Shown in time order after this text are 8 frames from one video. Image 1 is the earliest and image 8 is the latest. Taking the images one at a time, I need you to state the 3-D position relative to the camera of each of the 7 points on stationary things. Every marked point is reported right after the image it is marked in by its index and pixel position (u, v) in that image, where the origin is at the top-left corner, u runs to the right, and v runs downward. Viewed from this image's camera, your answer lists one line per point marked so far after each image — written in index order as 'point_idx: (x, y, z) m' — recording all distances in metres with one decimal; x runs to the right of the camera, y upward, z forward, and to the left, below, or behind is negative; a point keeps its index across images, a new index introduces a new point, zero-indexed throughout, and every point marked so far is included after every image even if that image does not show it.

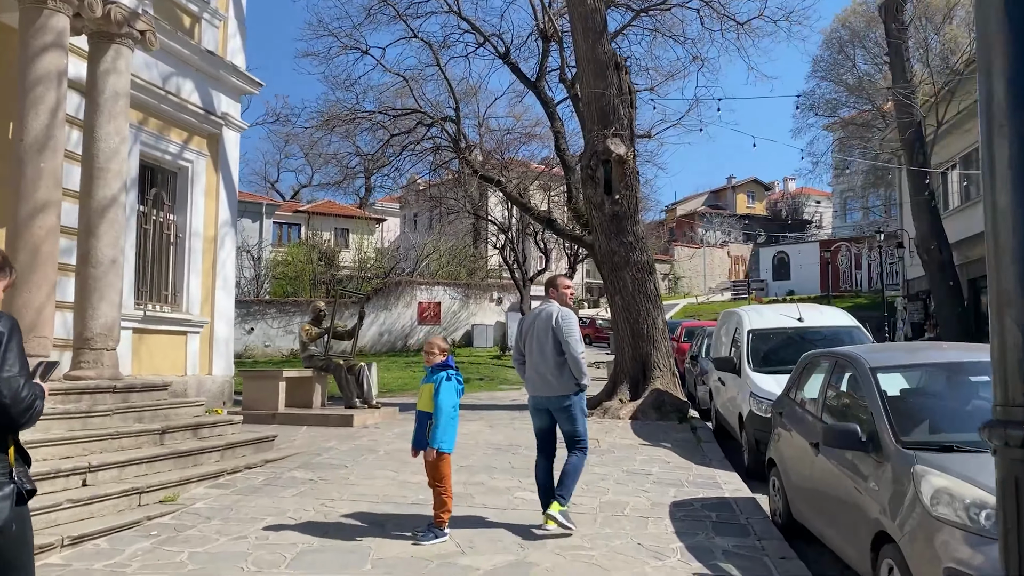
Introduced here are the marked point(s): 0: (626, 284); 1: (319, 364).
0: (+1.6, +0.1, +11.3) m
1: (-2.4, -1.0, +10.3) m
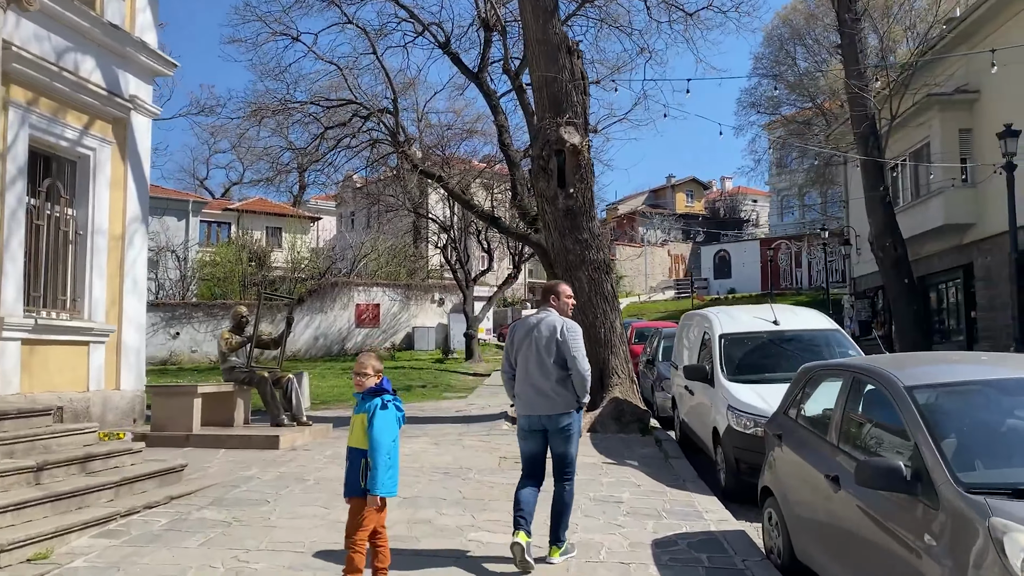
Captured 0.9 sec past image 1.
0: (+0.9, +0.1, +10.5) m
1: (-3.0, -1.0, +9.2) m
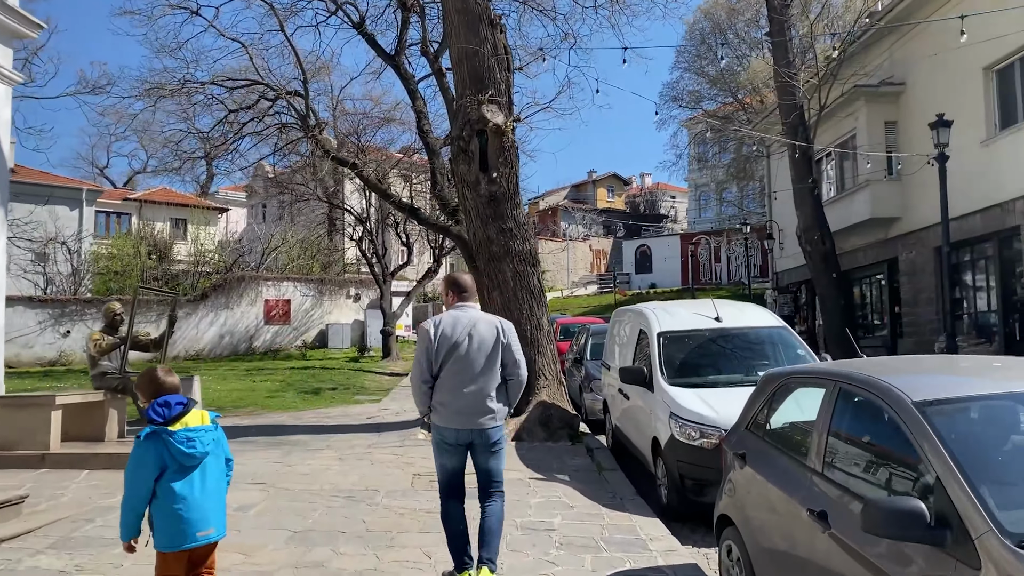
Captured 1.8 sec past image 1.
0: (-0.1, +0.1, +9.6) m
1: (-3.8, -0.9, +7.9) m
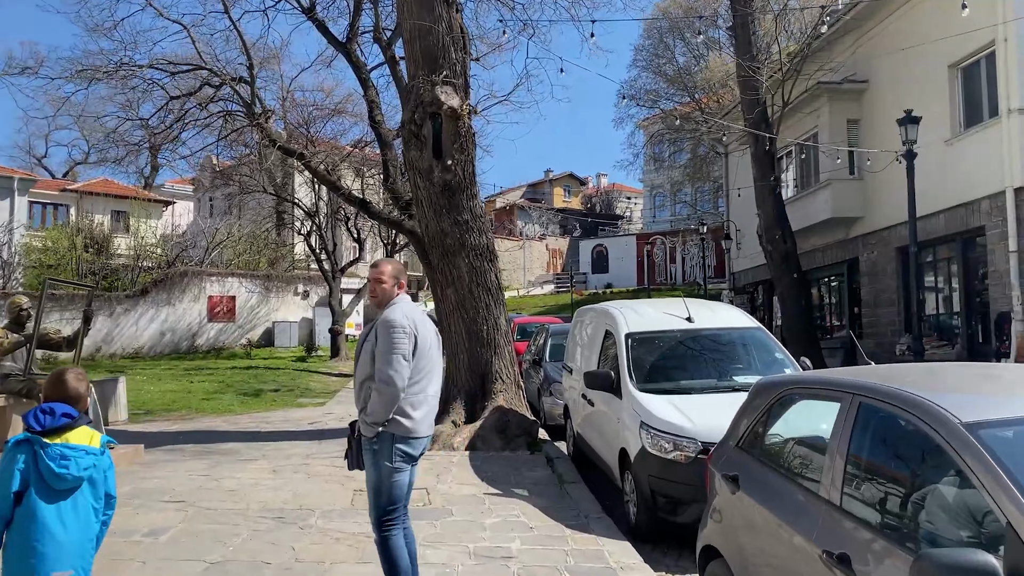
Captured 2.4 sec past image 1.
0: (-0.6, +0.2, +8.9) m
1: (-4.2, -0.8, +7.1) m
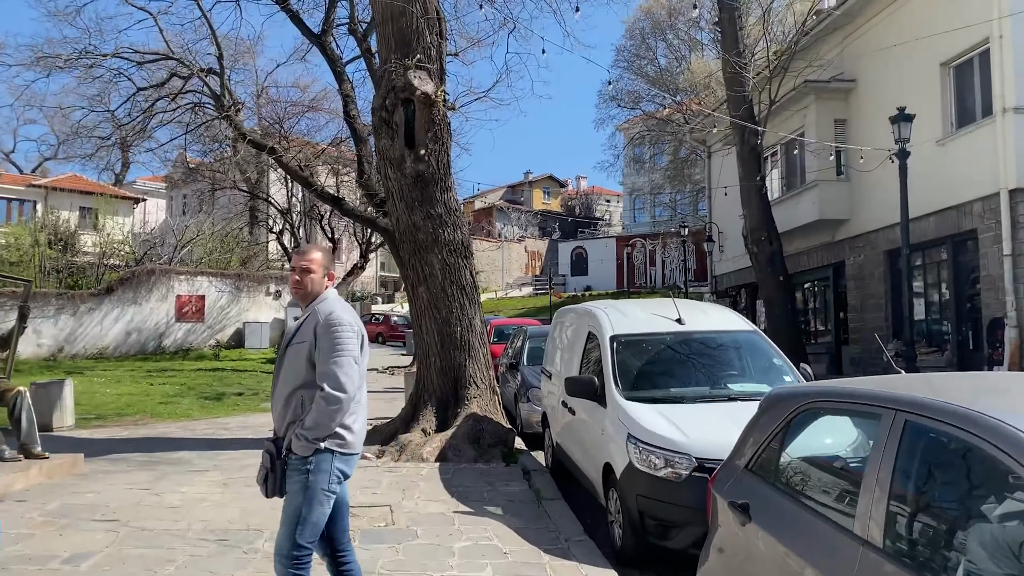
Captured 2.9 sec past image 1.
0: (-0.8, +0.2, +8.3) m
1: (-4.4, -0.8, +6.4) m
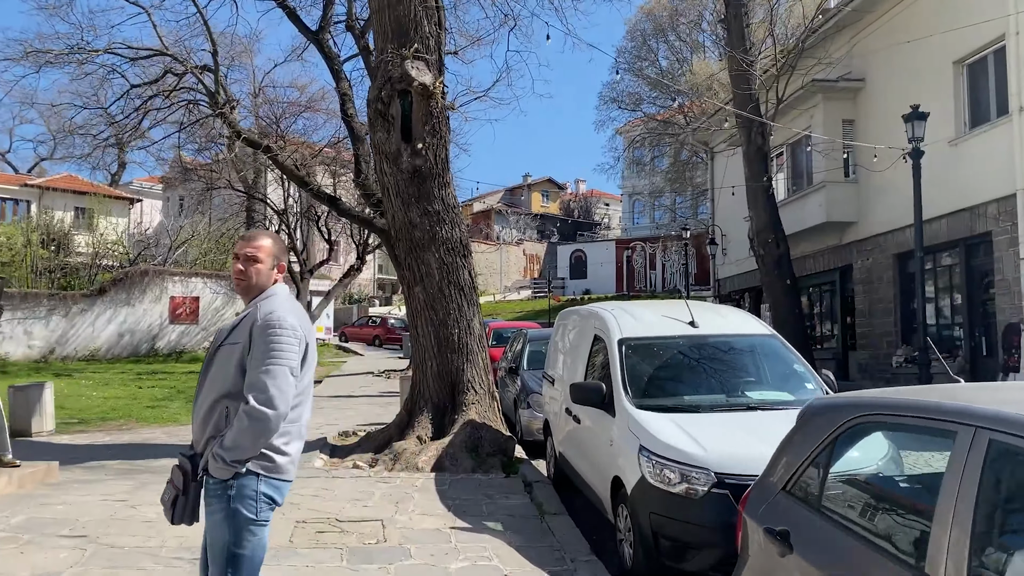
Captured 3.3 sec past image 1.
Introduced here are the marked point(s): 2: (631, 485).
0: (-0.8, +0.2, +7.9) m
1: (-4.4, -0.8, +6.0) m
2: (+0.7, -1.1, +4.6) m
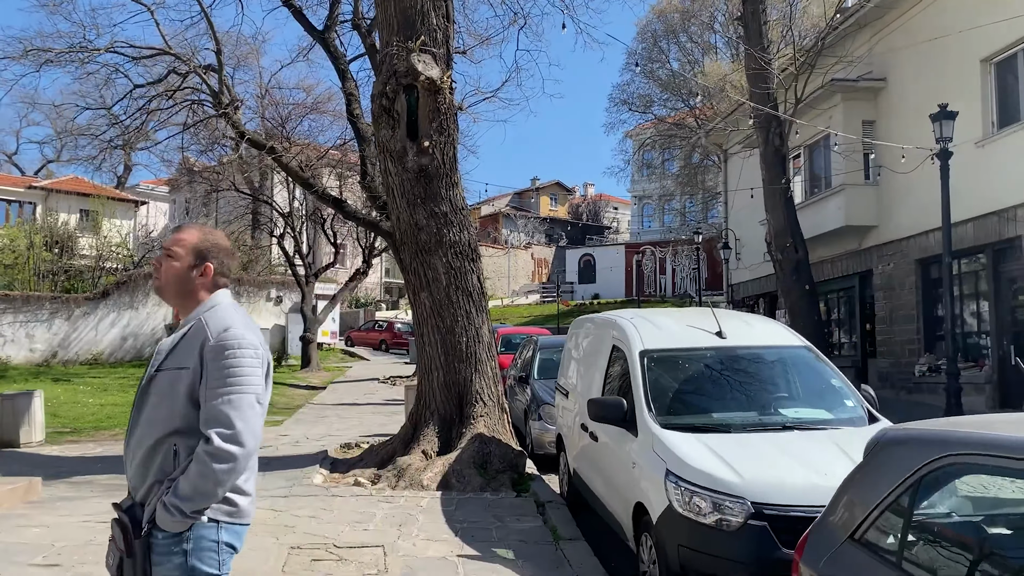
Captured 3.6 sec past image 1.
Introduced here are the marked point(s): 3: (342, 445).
0: (-0.7, +0.1, +7.5) m
1: (-4.3, -0.8, +5.6) m
2: (+0.7, -1.1, +4.2) m
3: (-1.8, -1.6, +8.6) m
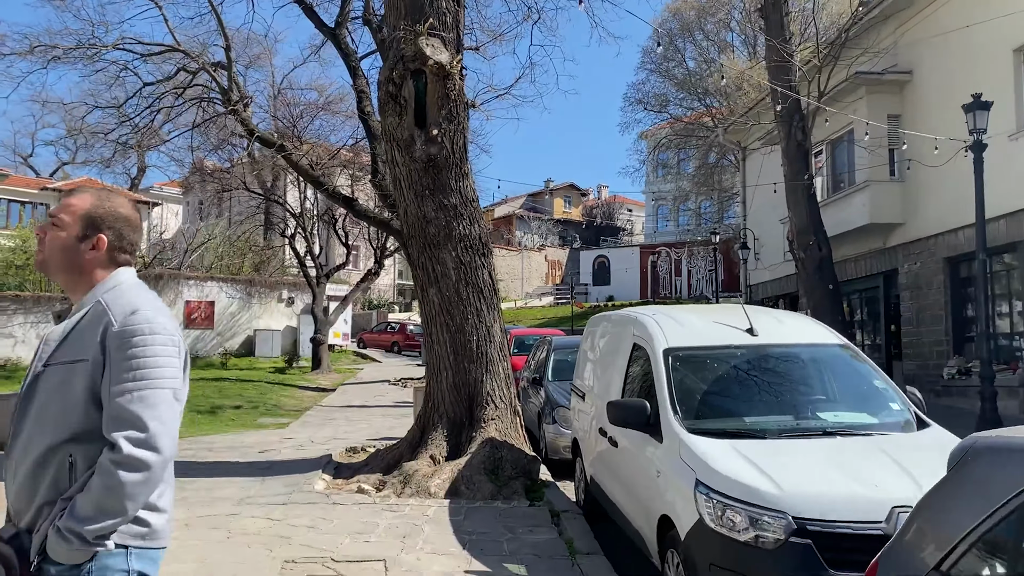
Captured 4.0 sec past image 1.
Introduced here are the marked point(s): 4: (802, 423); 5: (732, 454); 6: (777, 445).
0: (-0.6, +0.2, +7.2) m
1: (-4.2, -0.8, +5.3) m
2: (+0.8, -1.1, +3.8) m
3: (-1.6, -1.6, +8.3) m
4: (+1.5, -0.7, +4.3) m
5: (+1.0, -0.8, +3.9) m
6: (+1.3, -0.8, +4.0) m
